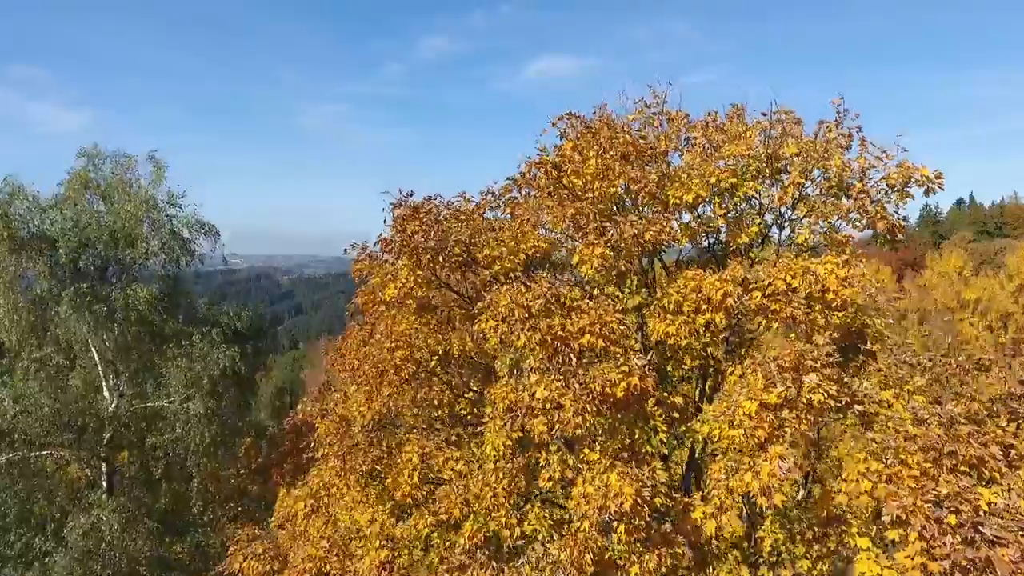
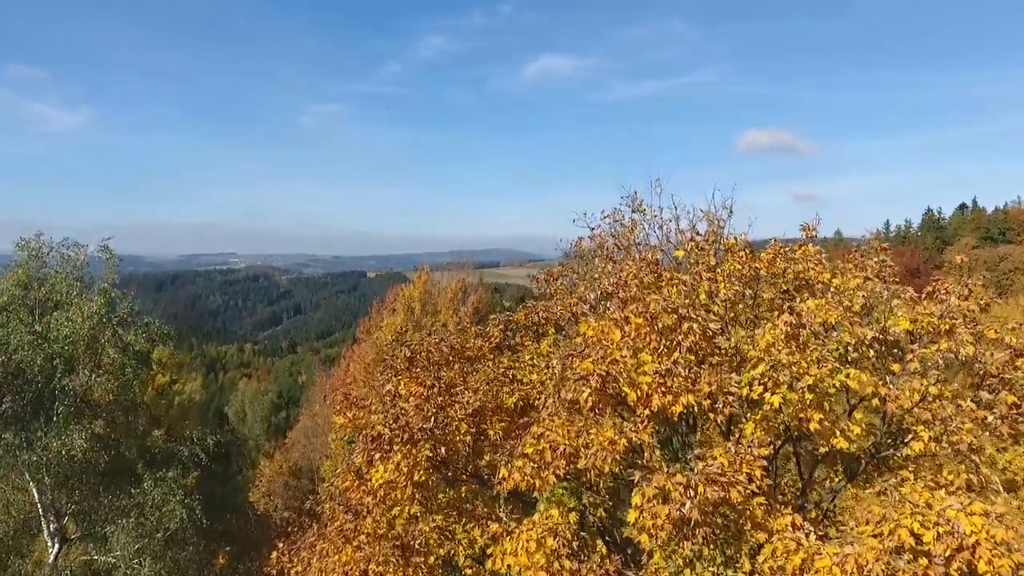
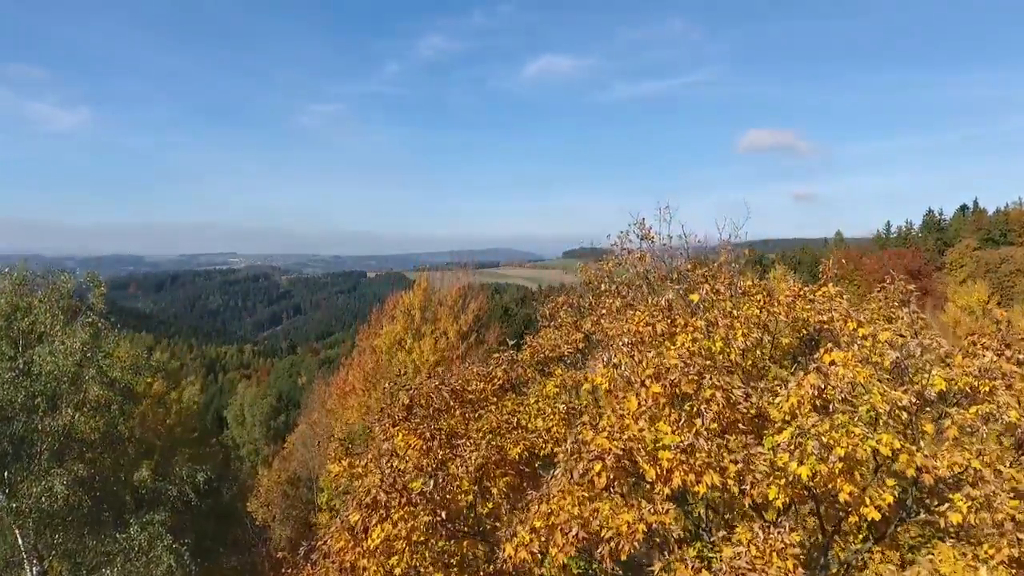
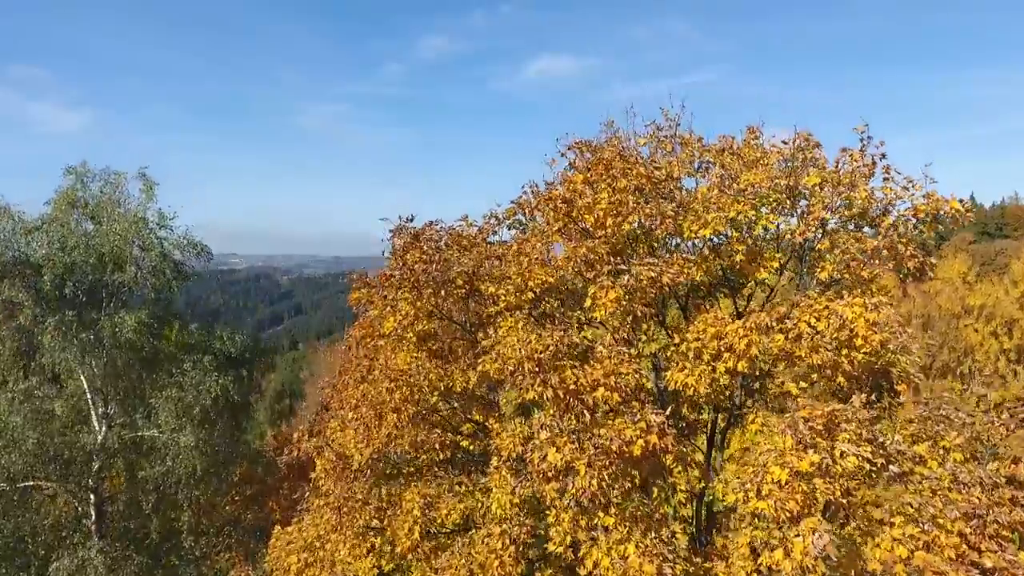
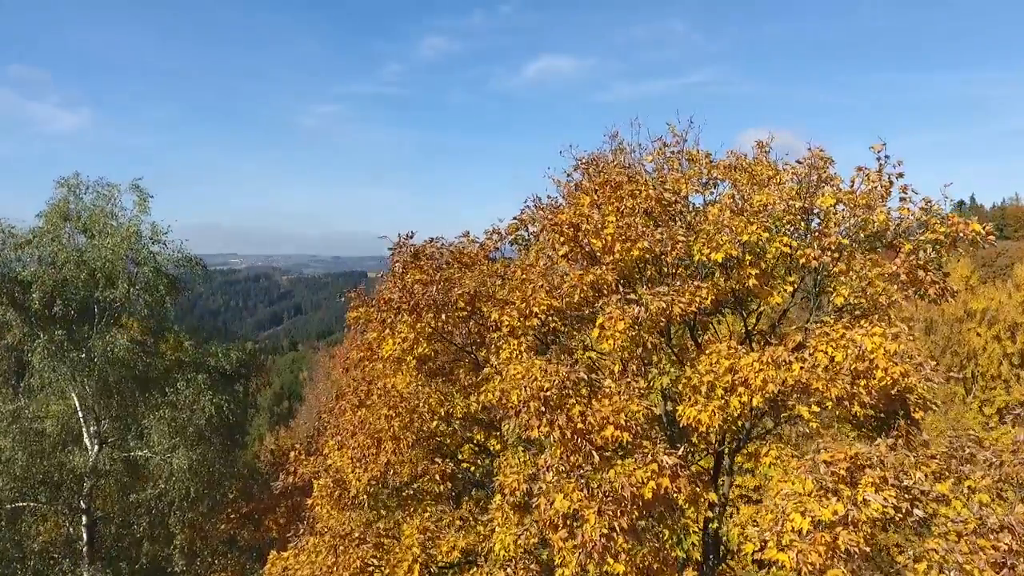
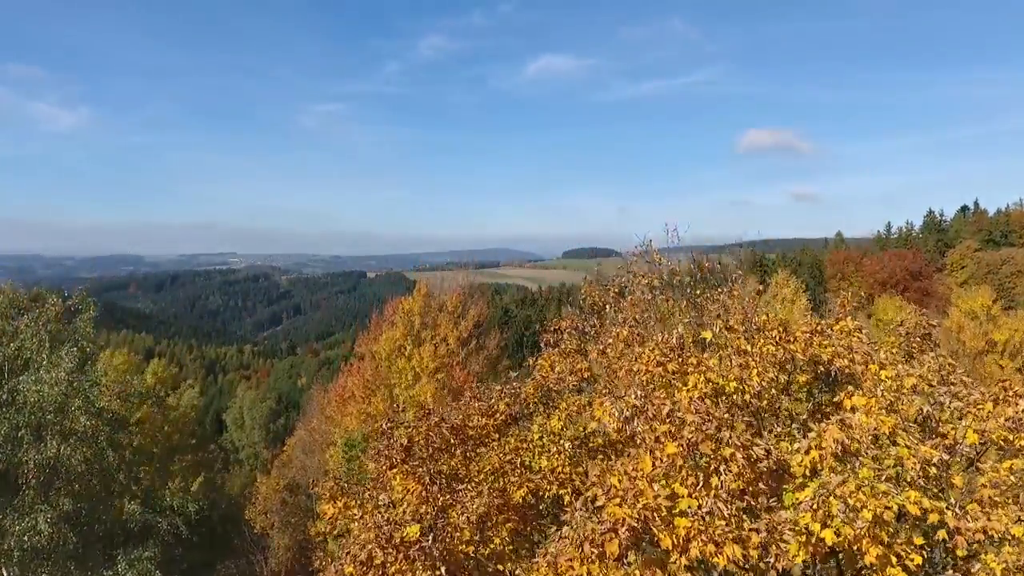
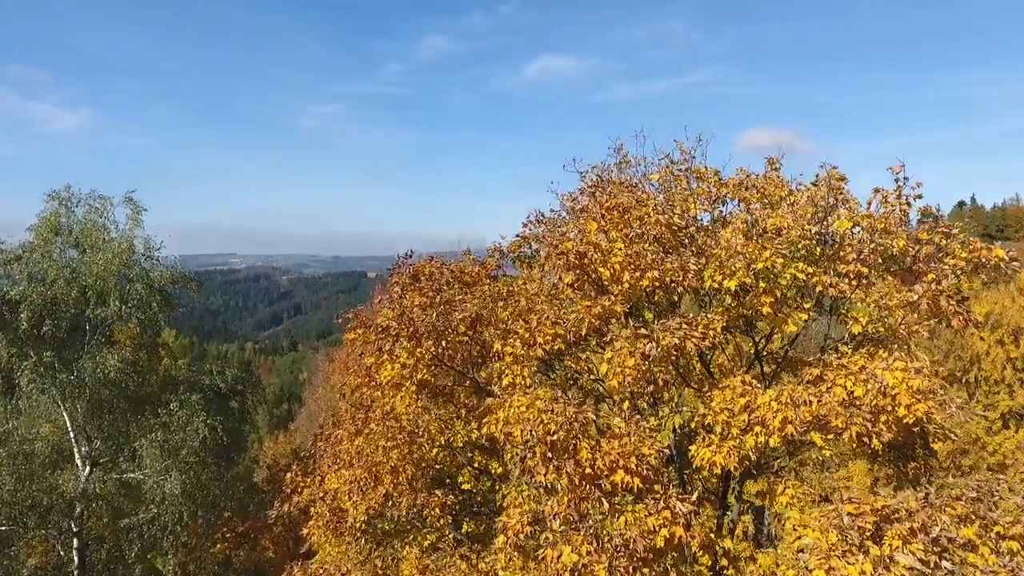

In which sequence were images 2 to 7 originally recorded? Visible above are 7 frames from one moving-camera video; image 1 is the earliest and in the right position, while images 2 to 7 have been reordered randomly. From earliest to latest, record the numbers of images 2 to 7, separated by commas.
4, 5, 7, 2, 3, 6
